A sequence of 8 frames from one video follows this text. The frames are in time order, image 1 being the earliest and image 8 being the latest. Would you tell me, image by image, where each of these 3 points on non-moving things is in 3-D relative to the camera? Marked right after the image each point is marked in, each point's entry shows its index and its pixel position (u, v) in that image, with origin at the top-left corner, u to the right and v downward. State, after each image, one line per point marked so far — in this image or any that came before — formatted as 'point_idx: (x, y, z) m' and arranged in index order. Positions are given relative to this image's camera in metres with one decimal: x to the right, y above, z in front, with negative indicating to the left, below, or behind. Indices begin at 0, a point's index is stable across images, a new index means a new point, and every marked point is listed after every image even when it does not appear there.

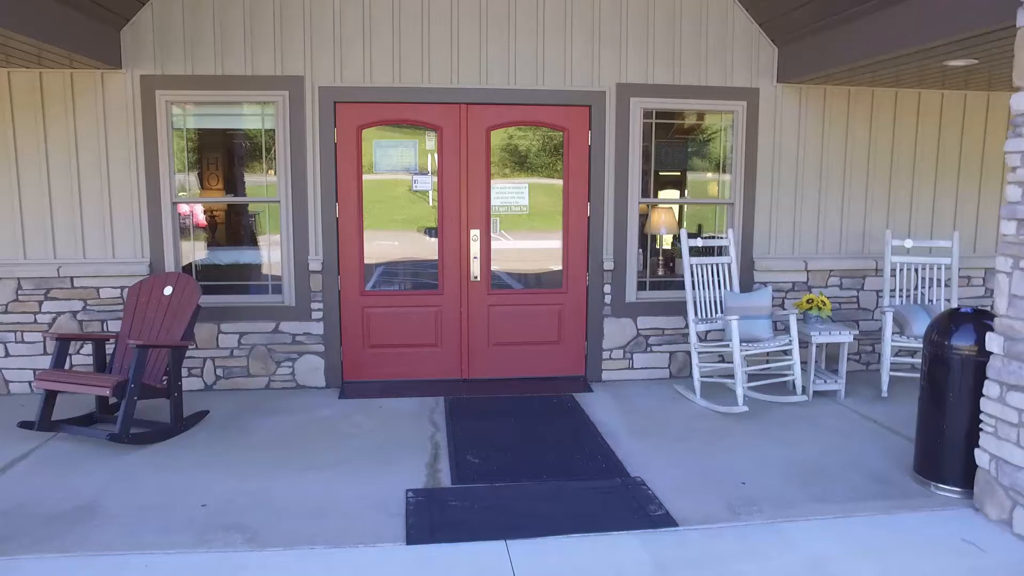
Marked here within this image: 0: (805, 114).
0: (+1.5, +0.9, +5.3) m
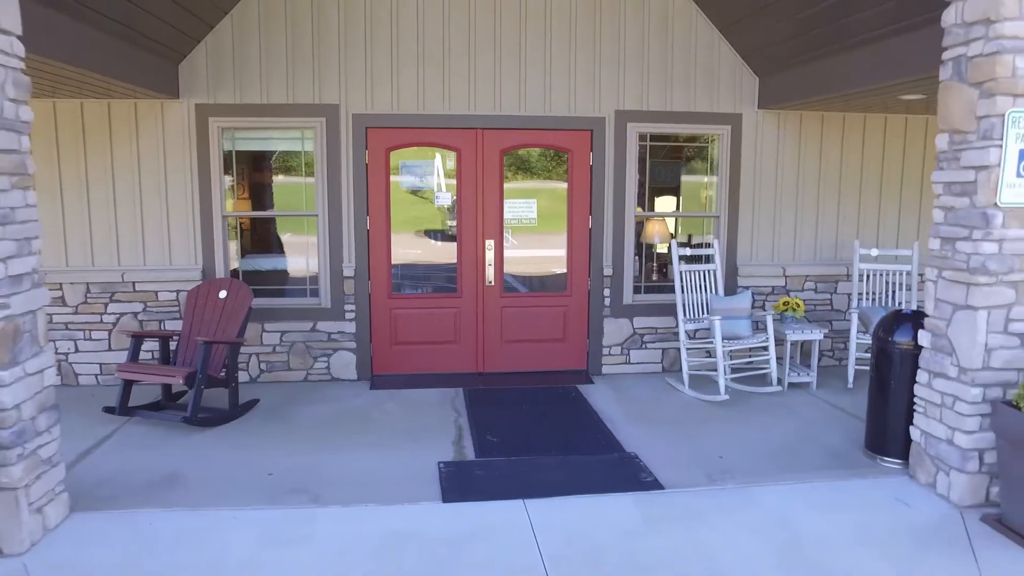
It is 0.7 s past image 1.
0: (+1.6, +0.9, +6.0) m
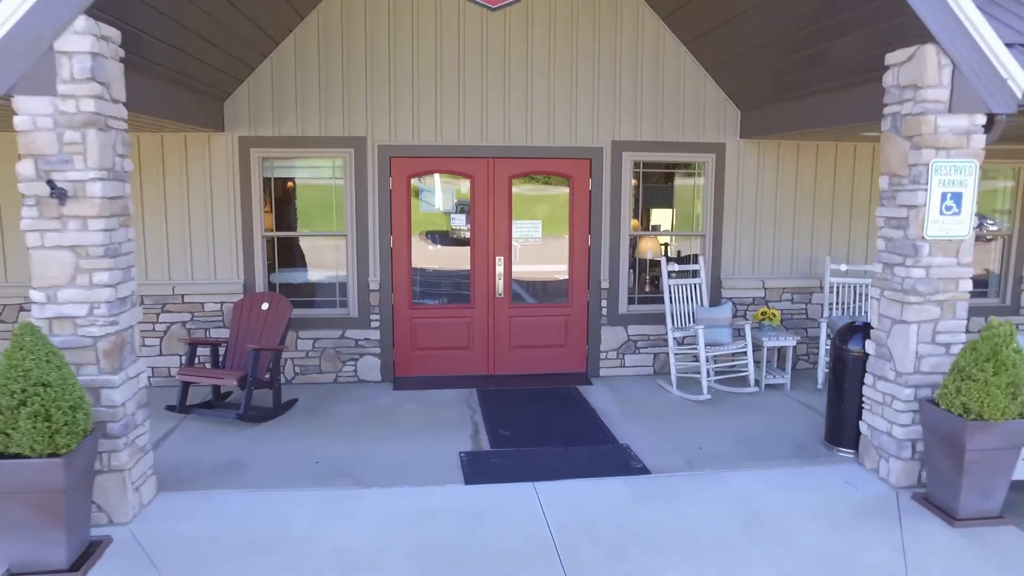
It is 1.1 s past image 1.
0: (+1.6, +0.8, +6.6) m
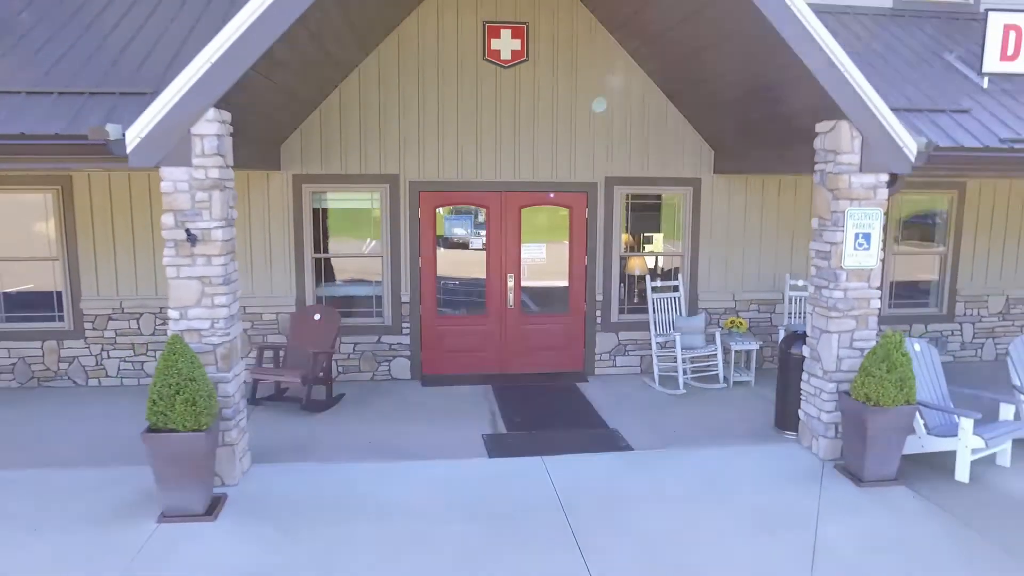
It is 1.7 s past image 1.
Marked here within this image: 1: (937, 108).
0: (+1.7, +0.7, +7.8) m
1: (+2.3, +1.0, +5.9) m
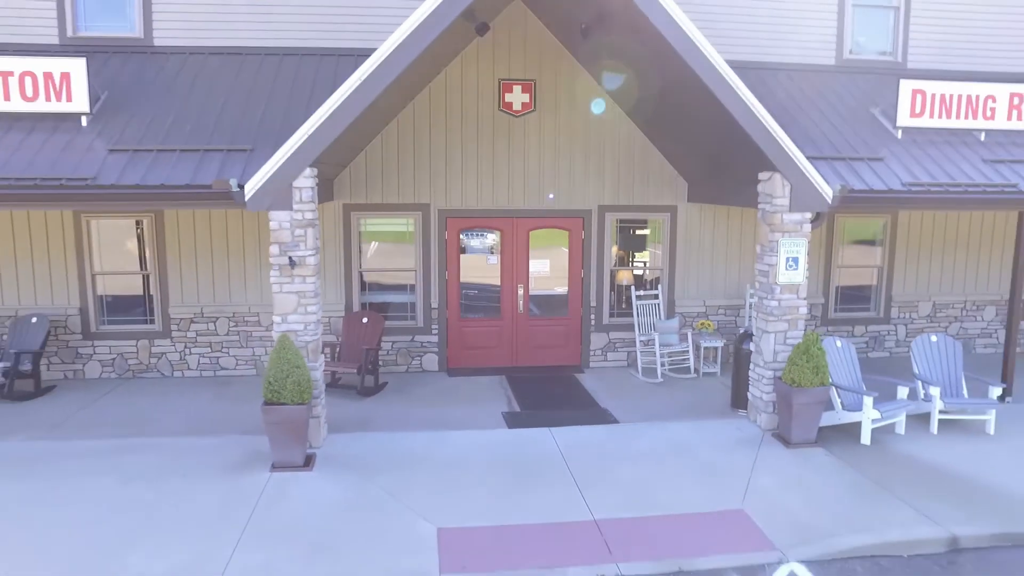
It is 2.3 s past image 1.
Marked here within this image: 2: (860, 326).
0: (+1.7, +0.6, +9.4) m
1: (+2.4, +1.0, +7.5) m
2: (+3.2, -0.4, +9.6) m
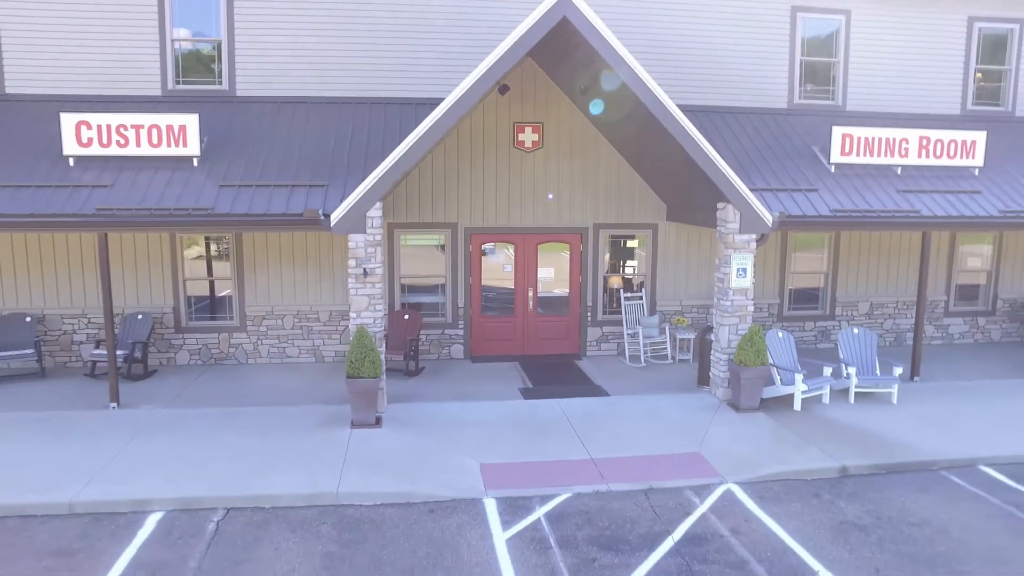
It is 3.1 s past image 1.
0: (+1.9, +0.6, +11.5) m
1: (+2.6, +0.9, +9.6) m
2: (+3.4, -0.4, +11.7) m
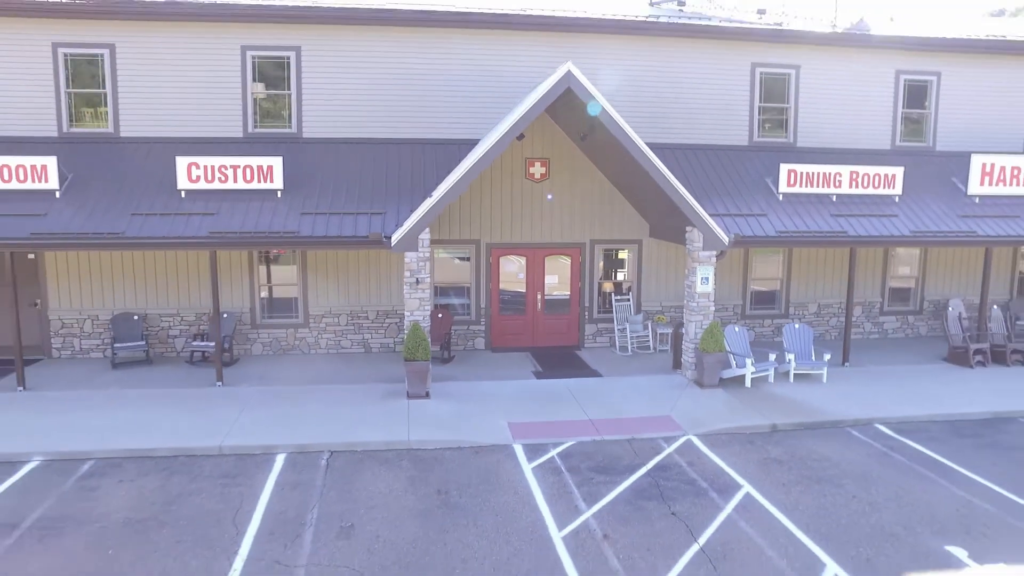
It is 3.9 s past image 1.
0: (+2.0, +0.6, +14.0) m
1: (+2.7, +0.9, +12.1) m
2: (+3.5, -0.4, +14.3) m
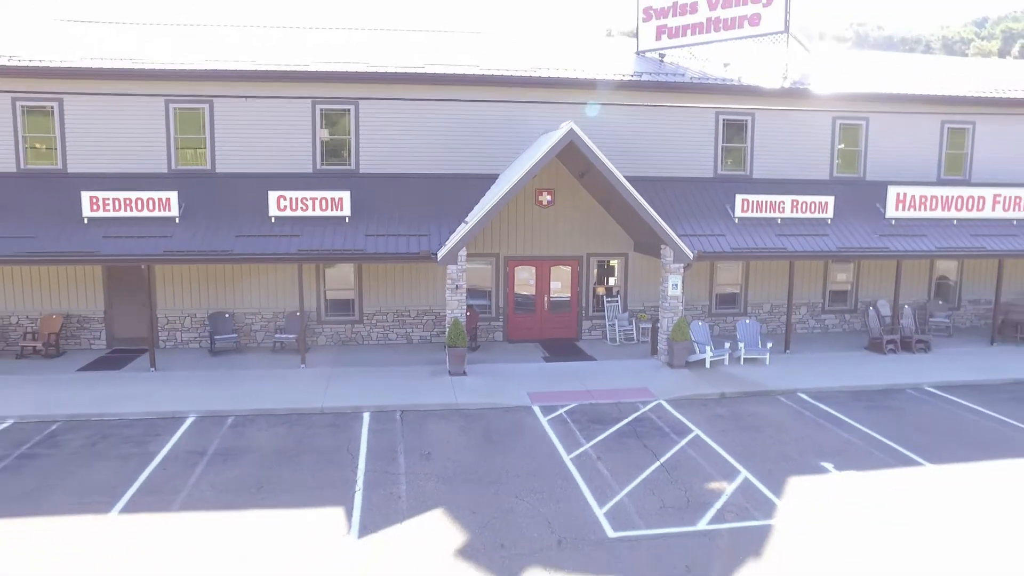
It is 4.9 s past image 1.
0: (+2.2, +0.5, +17.5) m
1: (+2.9, +0.8, +15.5) m
2: (+3.7, -0.5, +17.7) m
